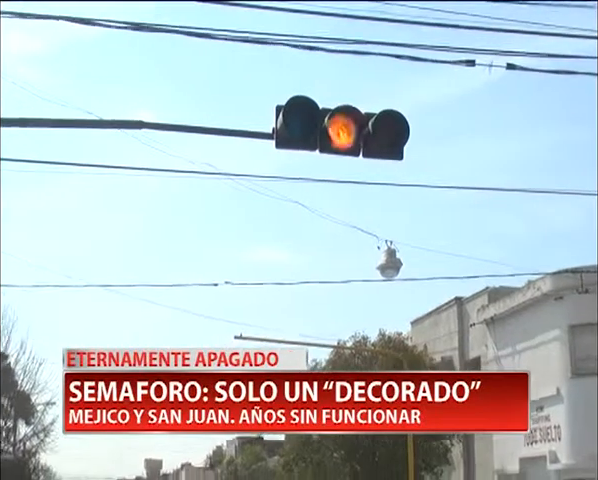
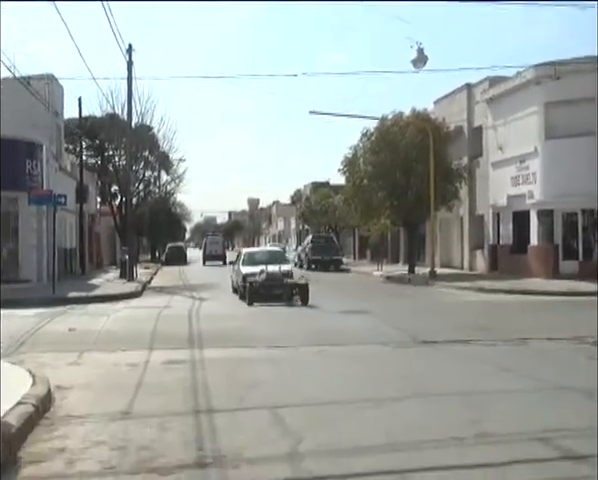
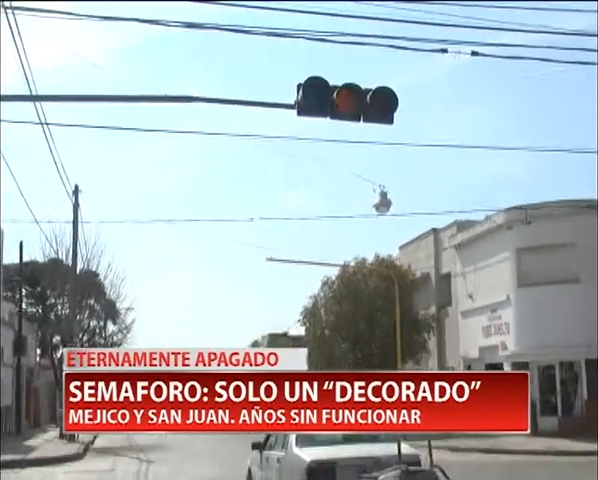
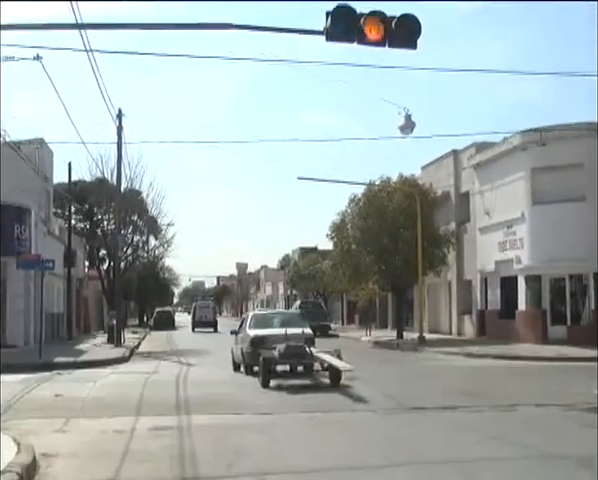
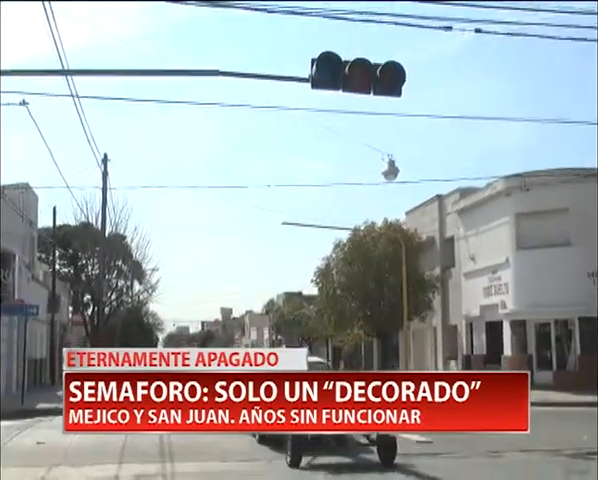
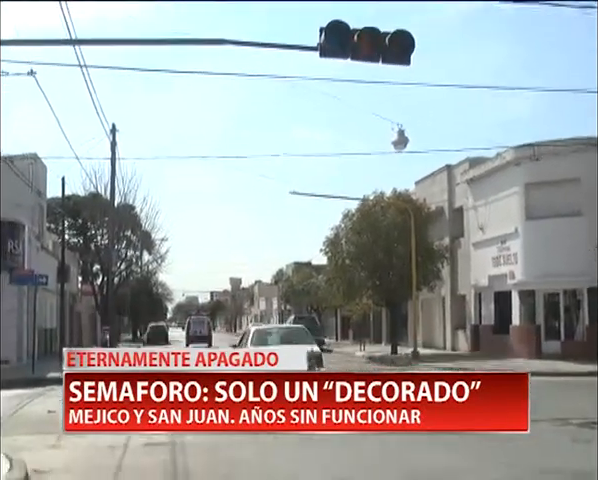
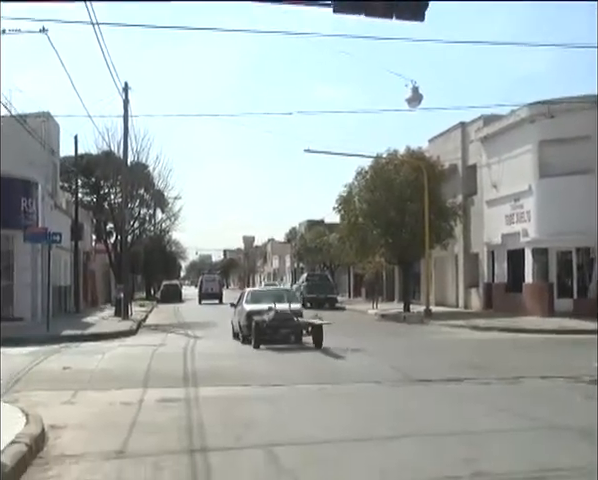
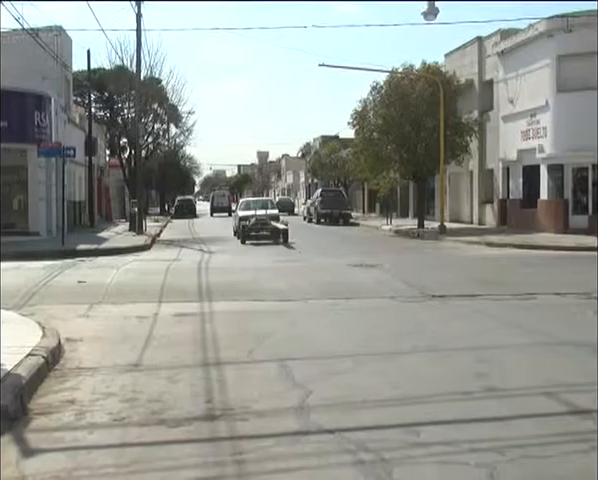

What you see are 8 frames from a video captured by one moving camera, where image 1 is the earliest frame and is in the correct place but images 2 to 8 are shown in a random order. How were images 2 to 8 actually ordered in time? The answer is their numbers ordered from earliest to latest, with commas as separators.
3, 5, 6, 4, 7, 2, 8
